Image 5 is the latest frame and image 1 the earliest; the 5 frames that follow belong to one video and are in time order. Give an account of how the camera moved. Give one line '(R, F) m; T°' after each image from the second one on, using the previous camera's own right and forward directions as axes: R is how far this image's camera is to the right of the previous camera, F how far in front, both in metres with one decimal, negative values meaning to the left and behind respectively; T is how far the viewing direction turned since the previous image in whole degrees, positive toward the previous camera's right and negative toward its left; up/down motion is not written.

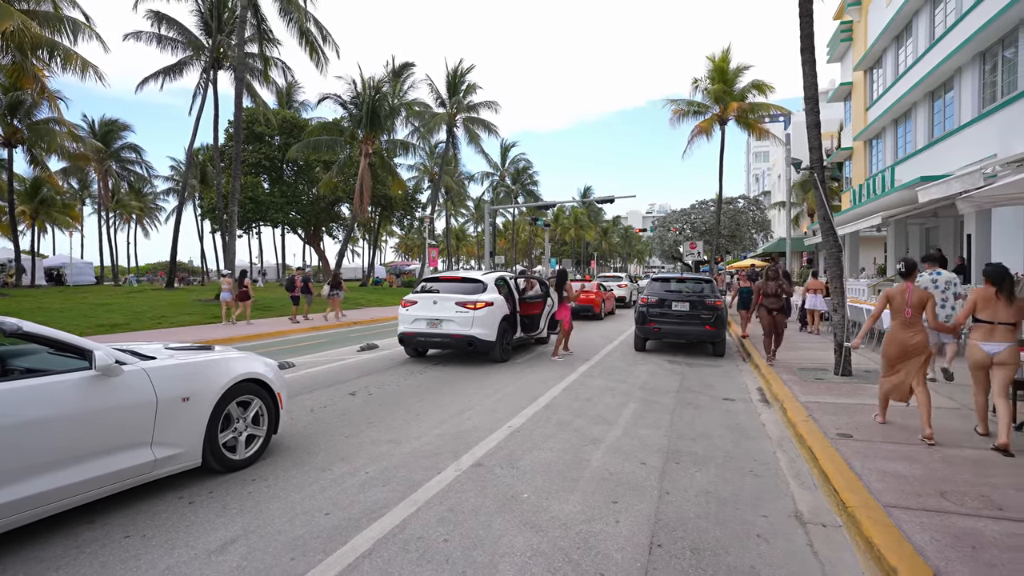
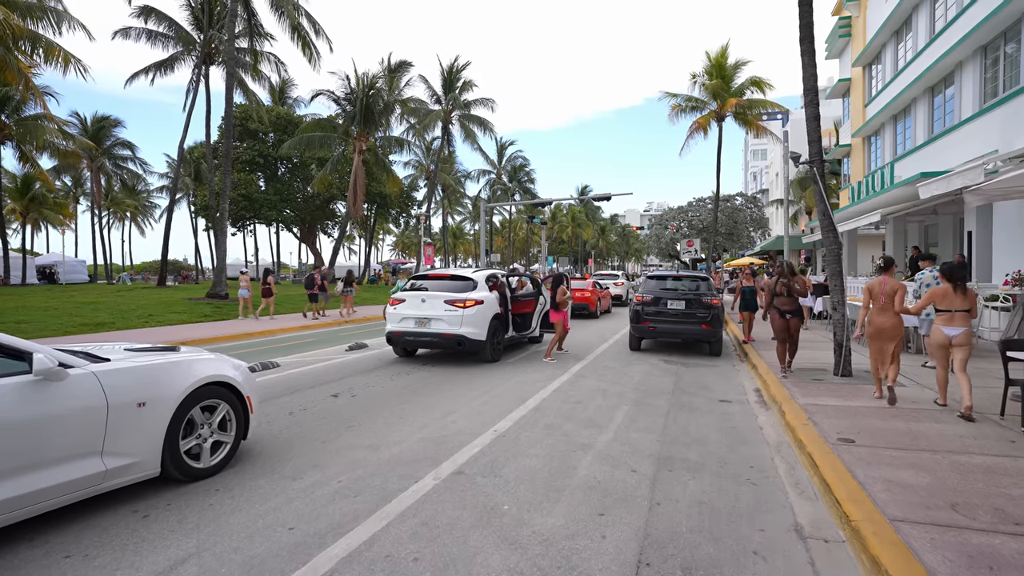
(+0.1, +0.3) m; 0°
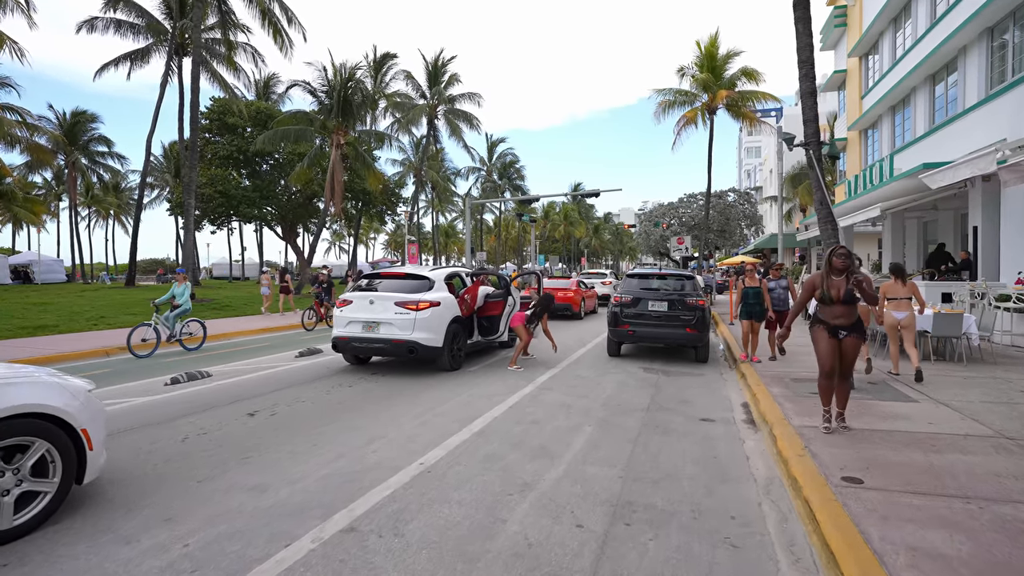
(+0.6, +1.1) m; 0°
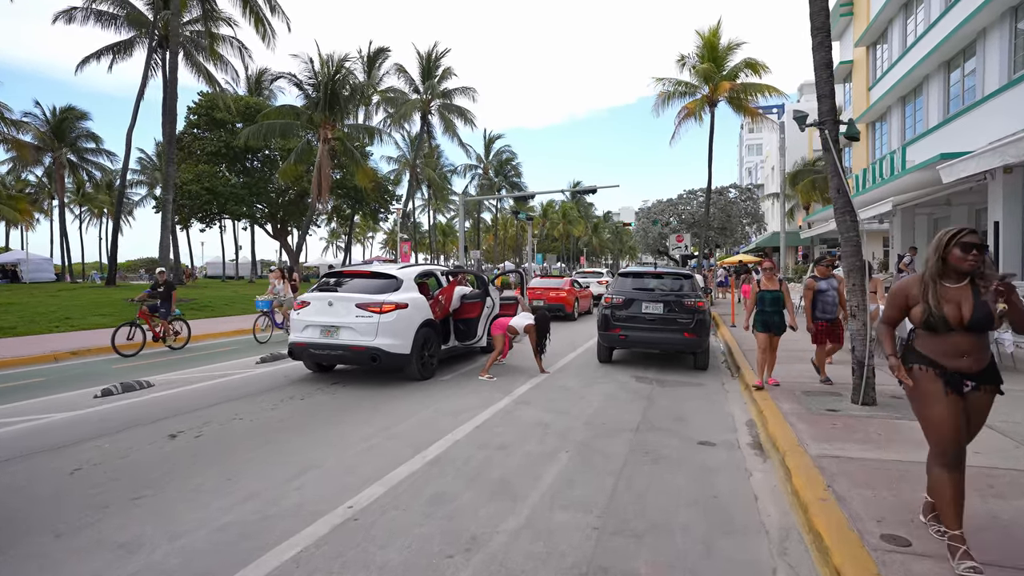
(+0.3, +1.0) m; 0°
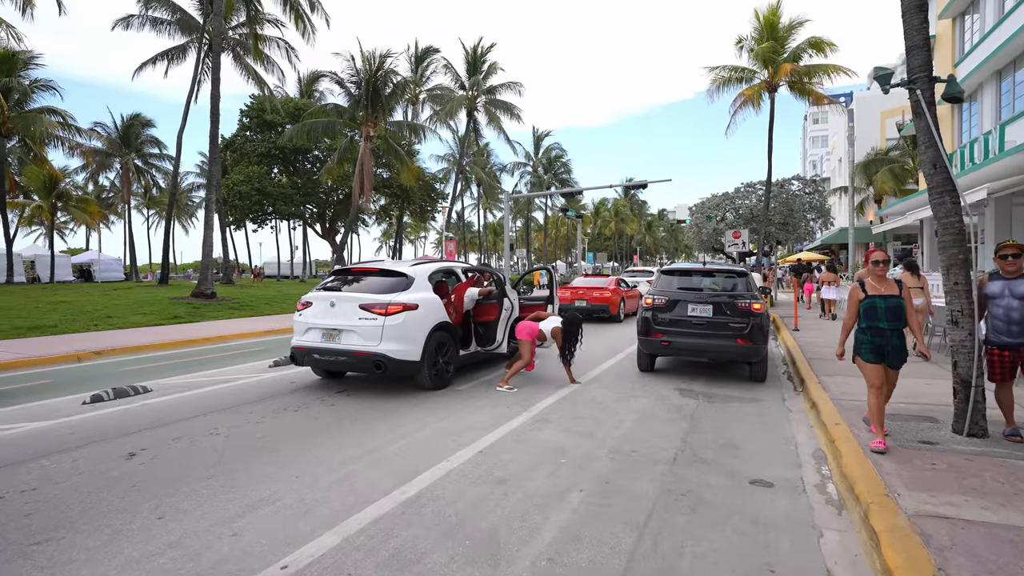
(+0.4, +1.0) m; -5°
